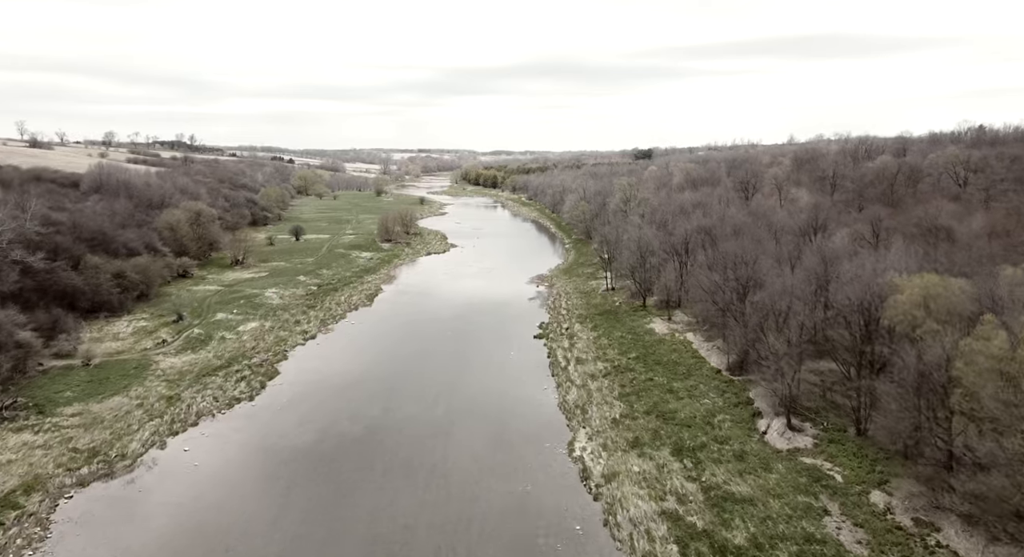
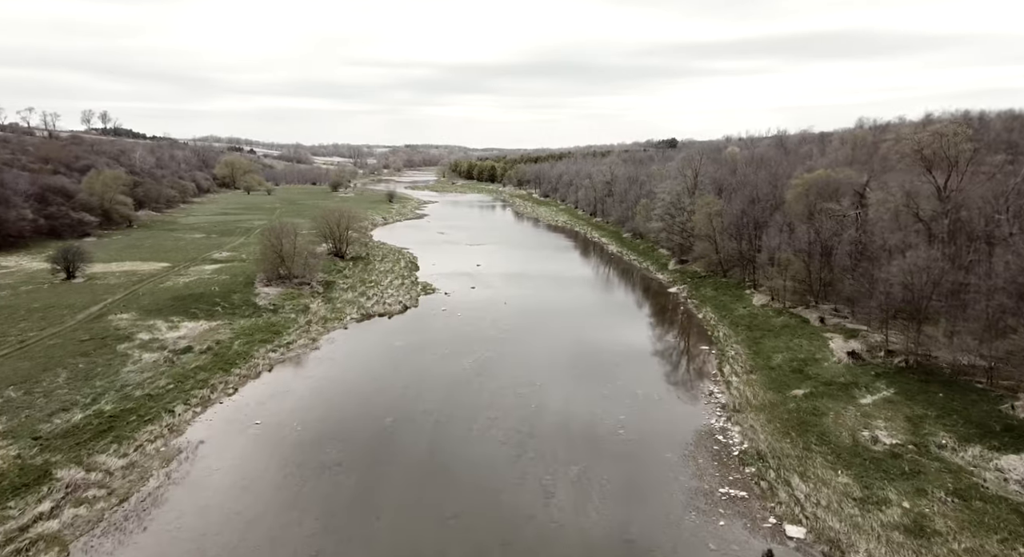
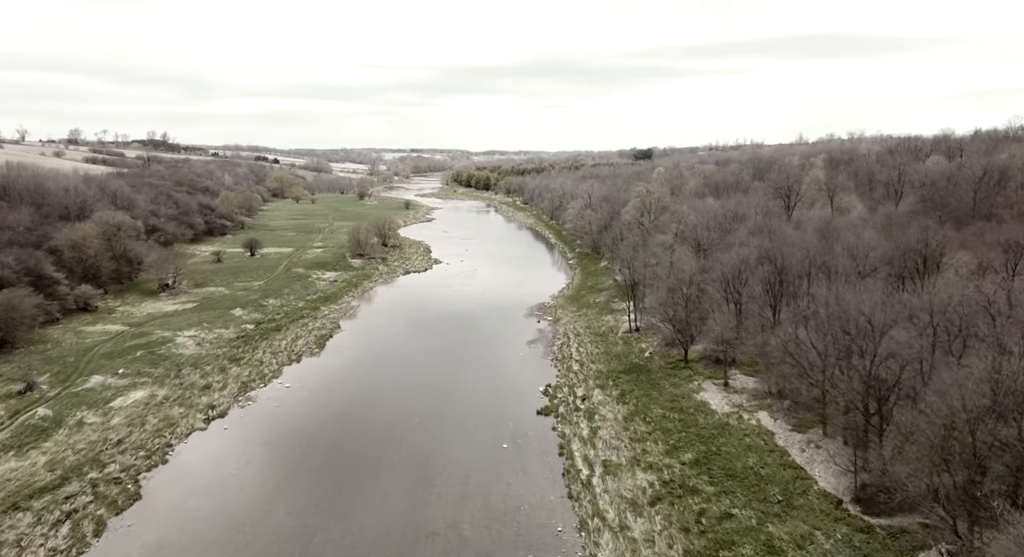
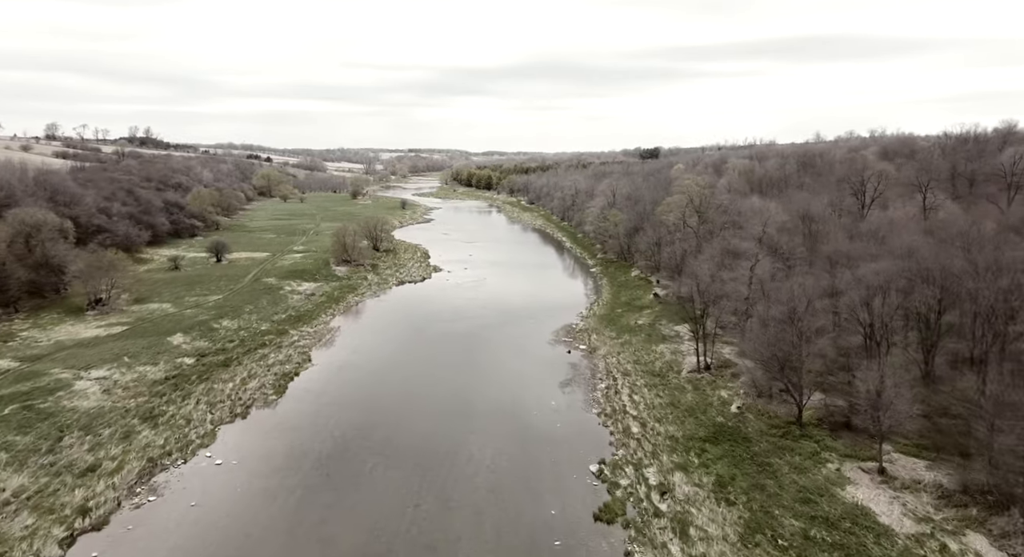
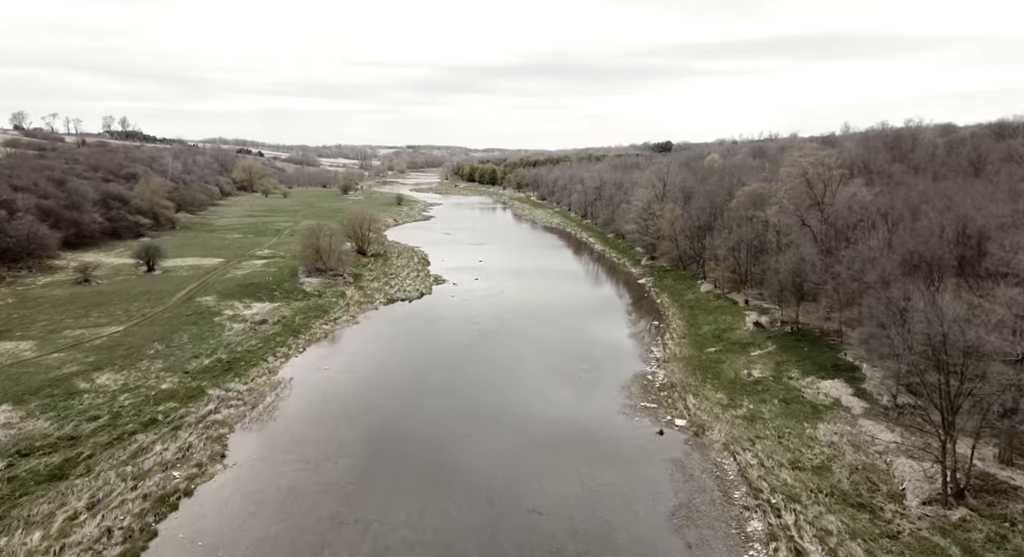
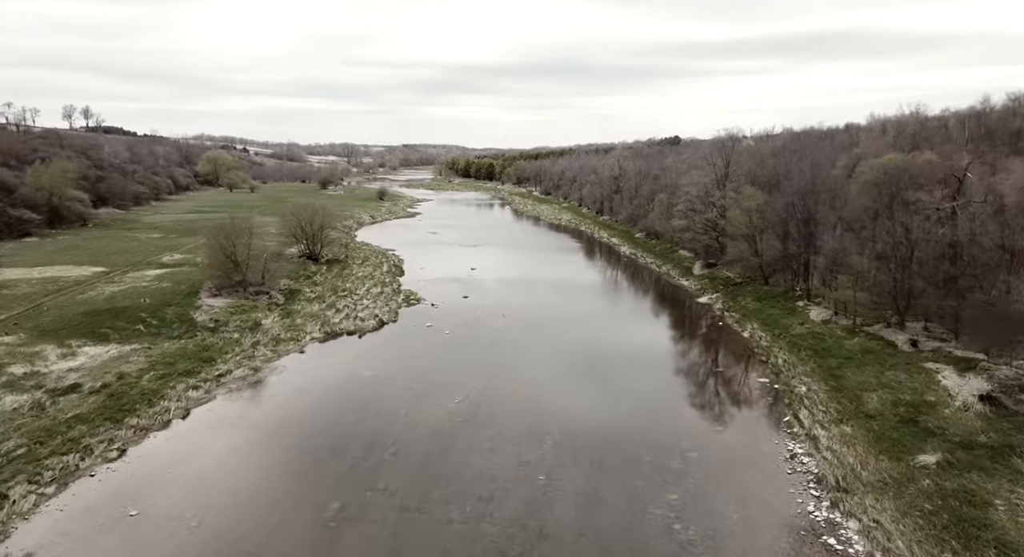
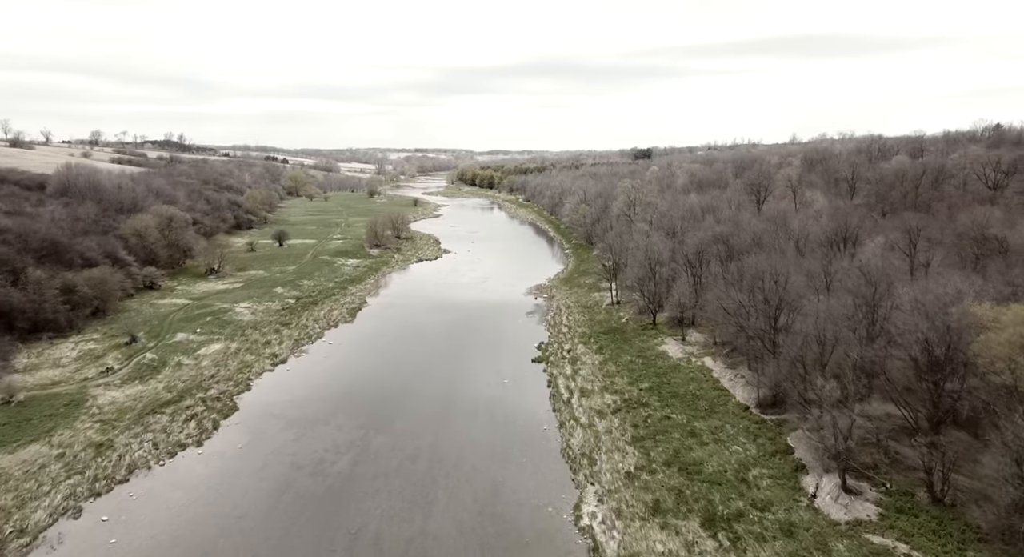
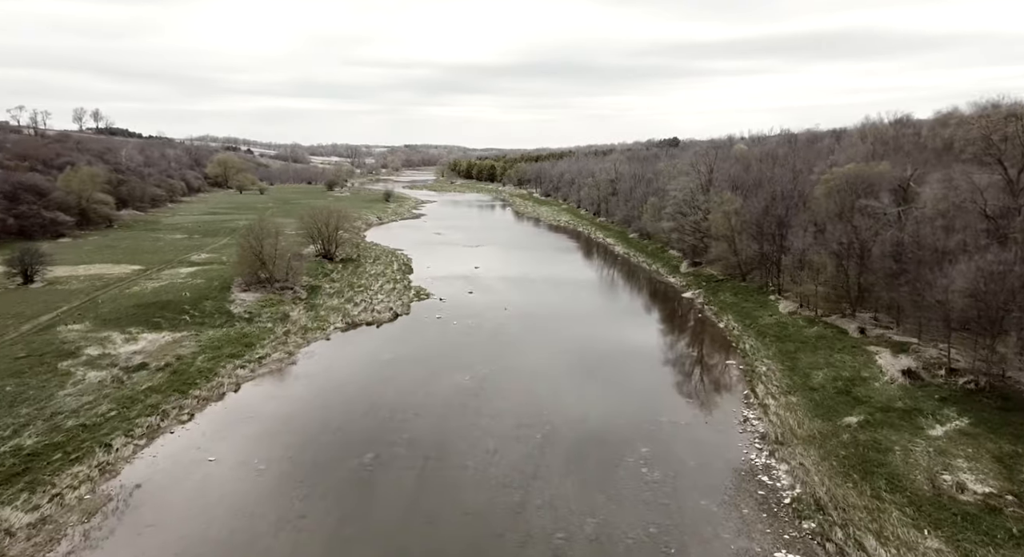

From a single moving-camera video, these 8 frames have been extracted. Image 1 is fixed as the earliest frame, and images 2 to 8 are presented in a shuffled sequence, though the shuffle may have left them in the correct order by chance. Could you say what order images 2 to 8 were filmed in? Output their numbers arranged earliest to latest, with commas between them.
7, 3, 4, 5, 2, 8, 6
